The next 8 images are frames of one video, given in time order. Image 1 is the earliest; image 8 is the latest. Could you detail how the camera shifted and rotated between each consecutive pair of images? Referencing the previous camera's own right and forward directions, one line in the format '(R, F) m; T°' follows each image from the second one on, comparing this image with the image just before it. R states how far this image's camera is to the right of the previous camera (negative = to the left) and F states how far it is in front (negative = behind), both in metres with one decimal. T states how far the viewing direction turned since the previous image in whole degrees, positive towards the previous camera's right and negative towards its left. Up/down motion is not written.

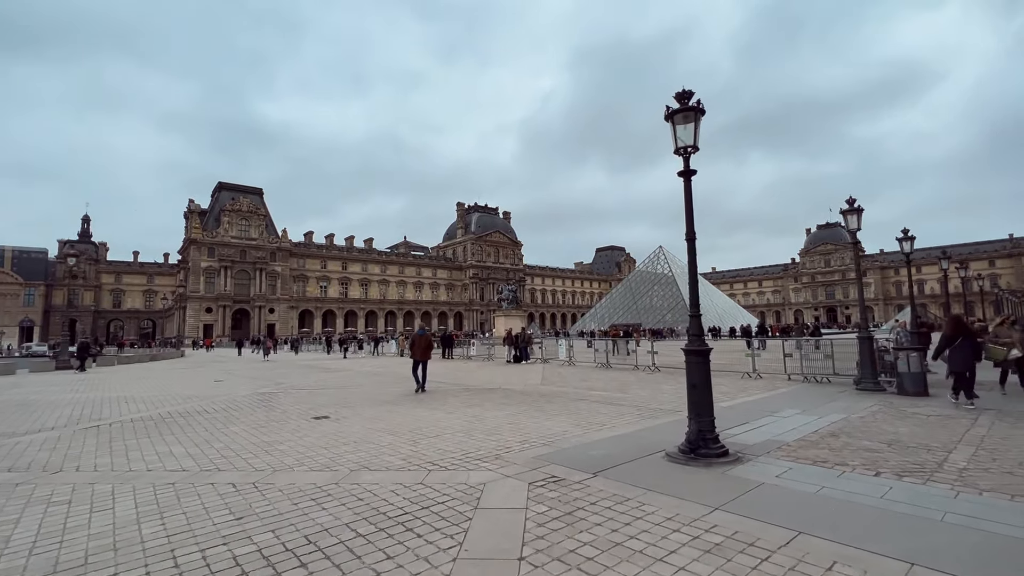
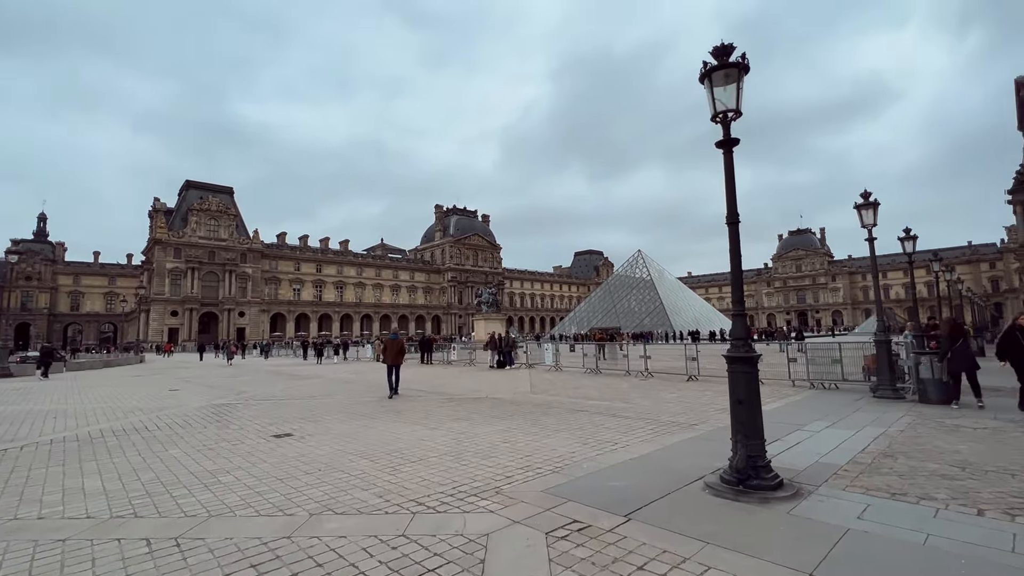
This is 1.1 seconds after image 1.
(-0.2, +1.0) m; +3°
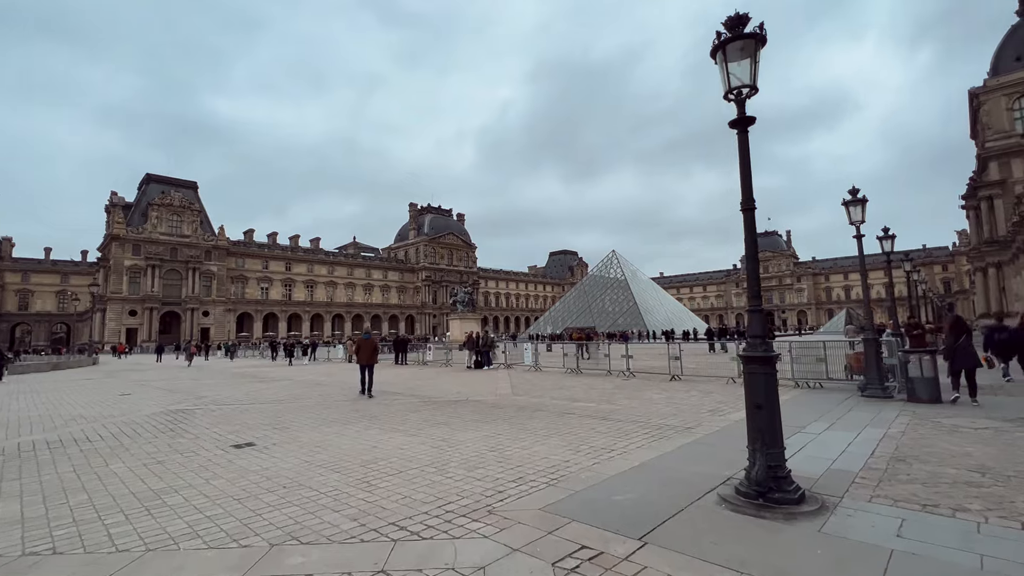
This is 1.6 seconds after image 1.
(-0.2, +0.5) m; +3°
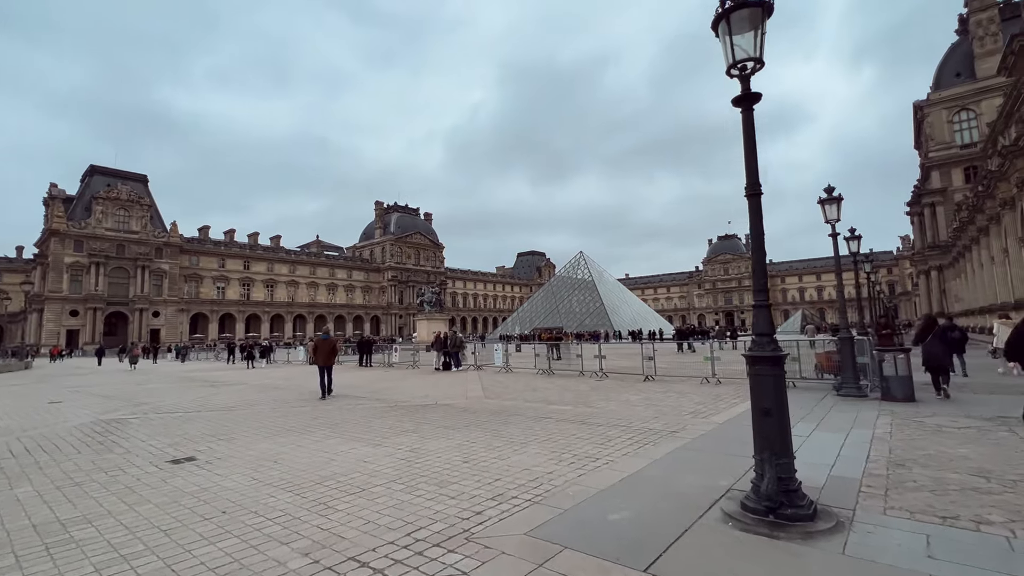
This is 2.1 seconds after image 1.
(-0.1, +0.5) m; +4°
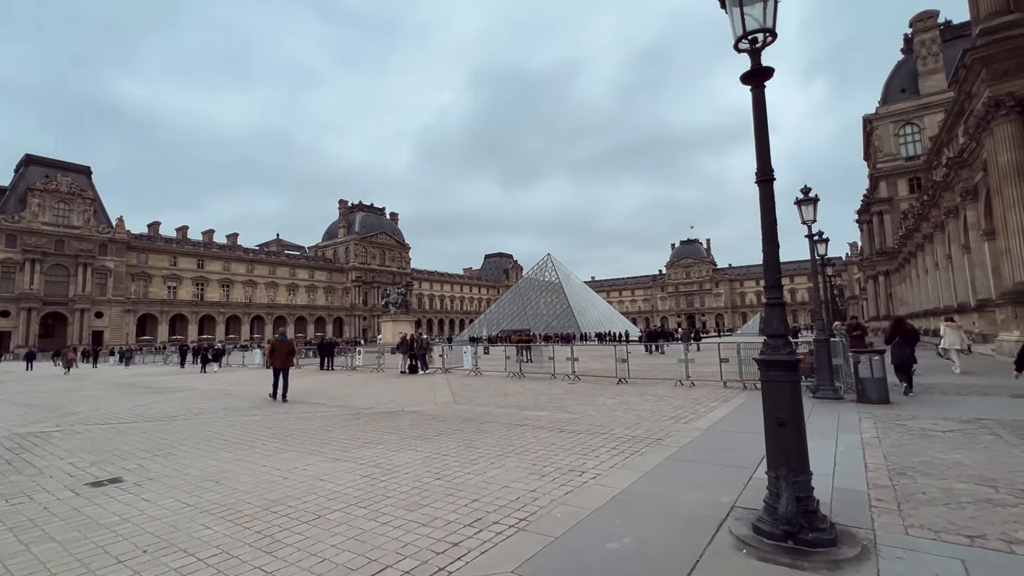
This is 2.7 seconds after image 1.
(-0.1, +0.5) m; +4°
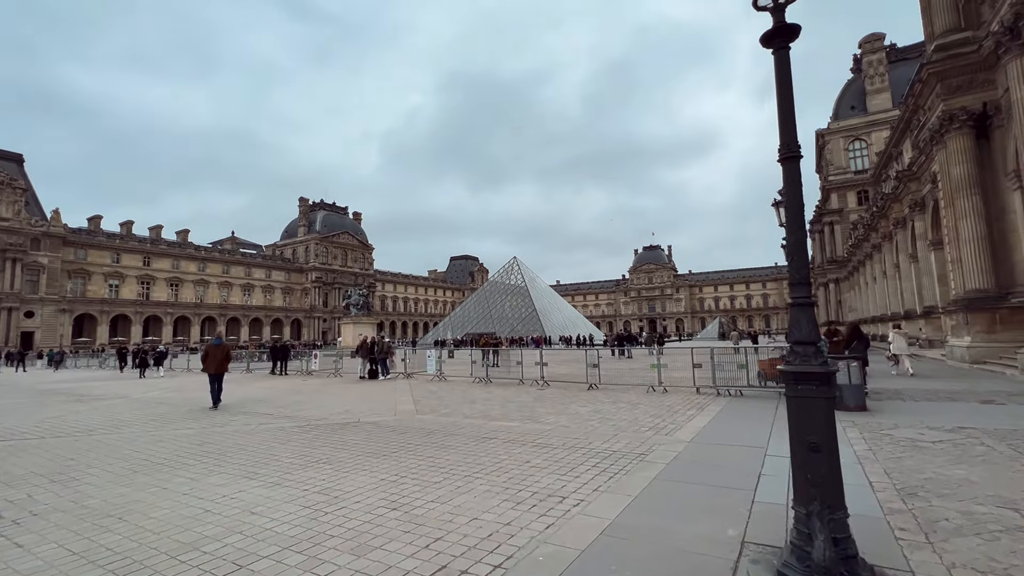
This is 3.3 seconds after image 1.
(-0.1, +0.7) m; +4°
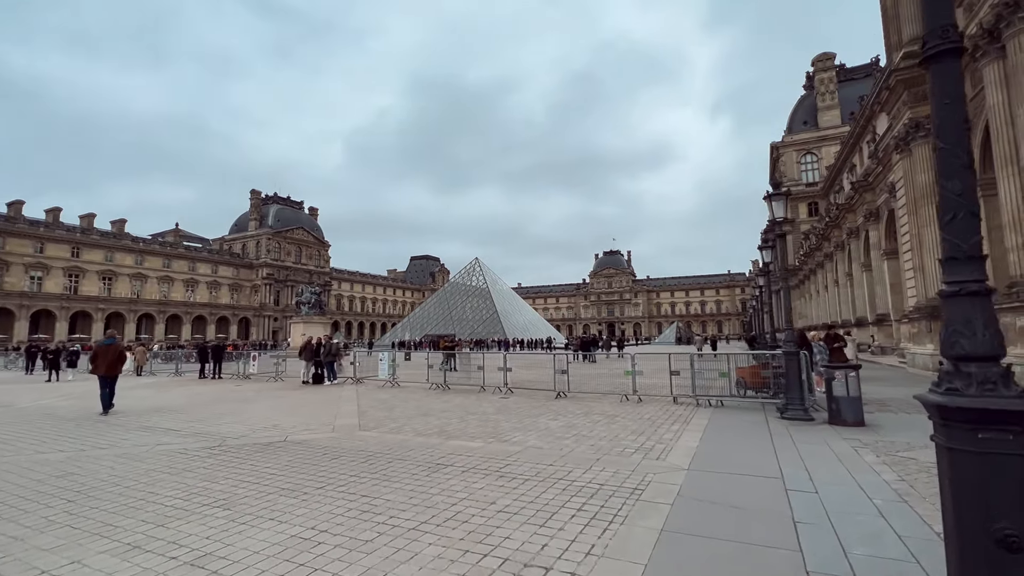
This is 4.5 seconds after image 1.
(0.0, +1.2) m; +5°
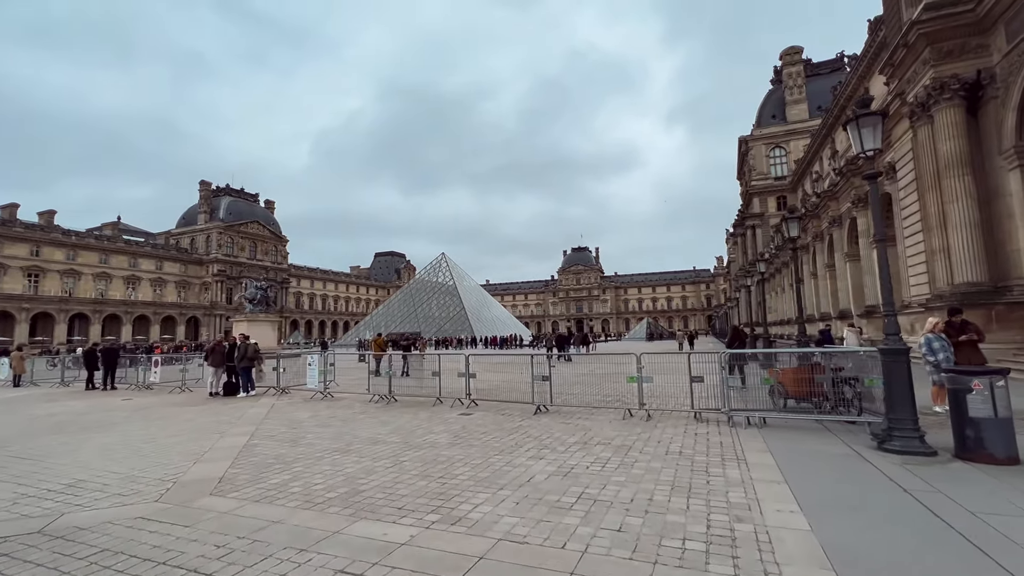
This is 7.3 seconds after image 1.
(+0.1, +3.0) m; +4°
